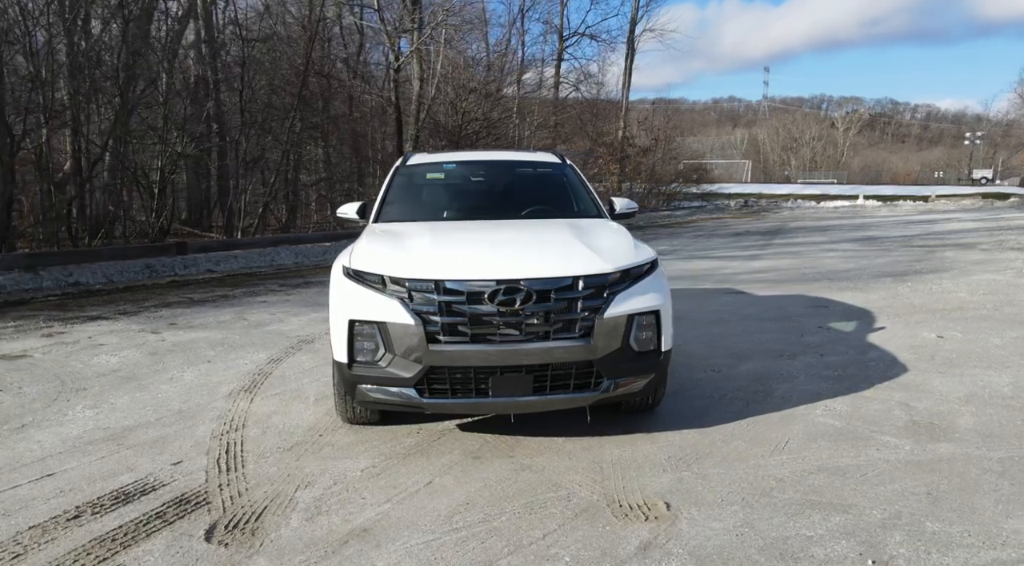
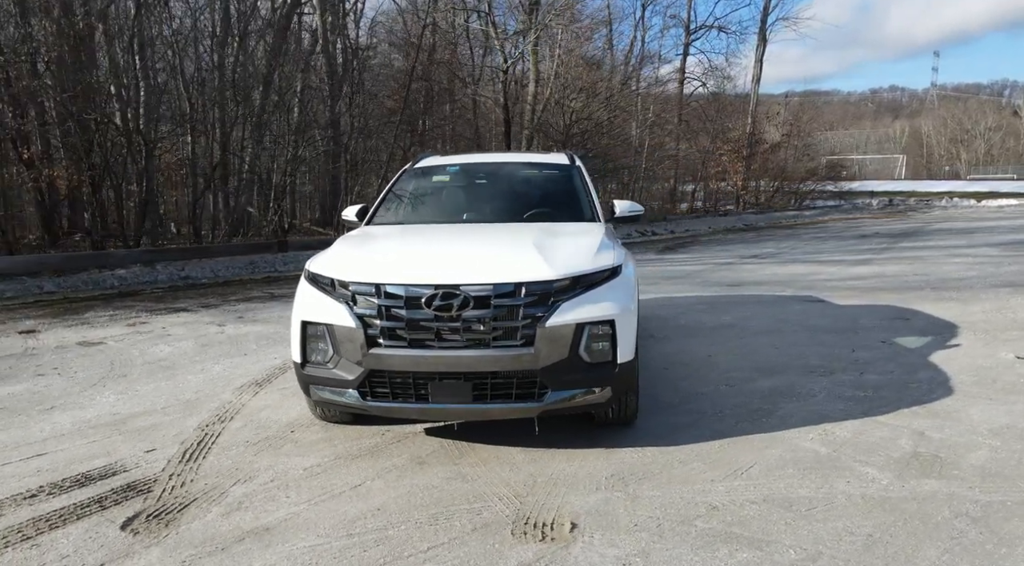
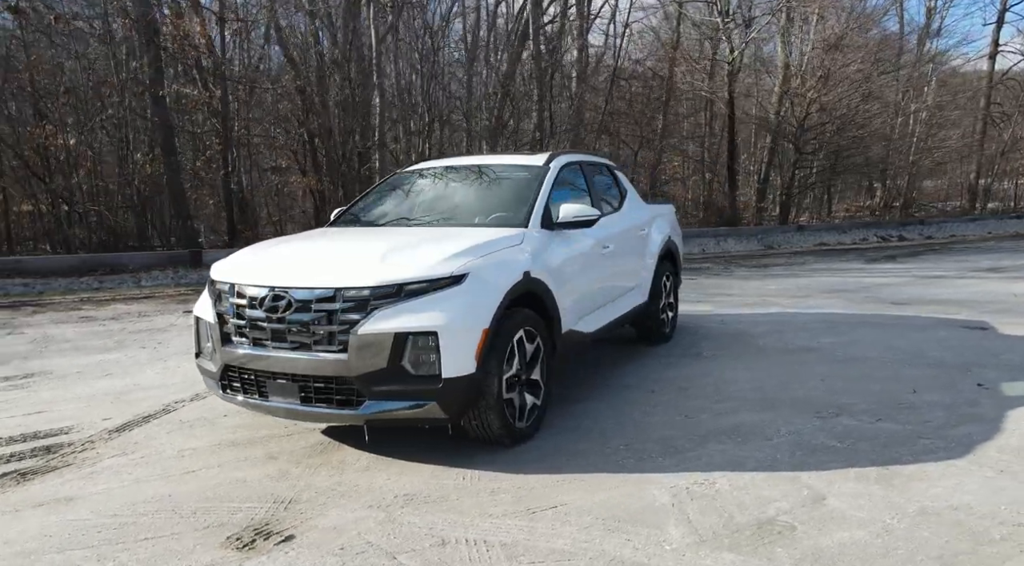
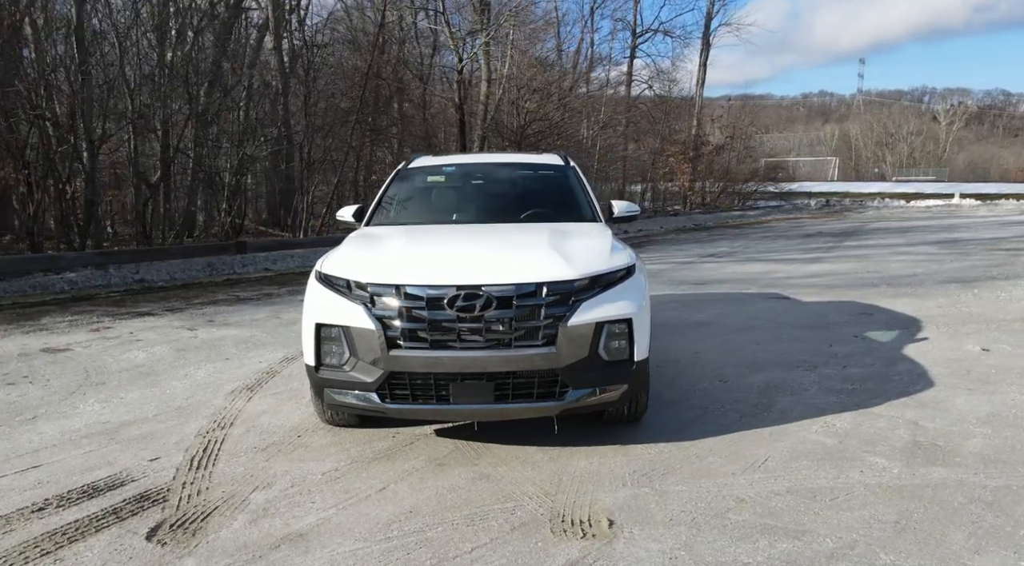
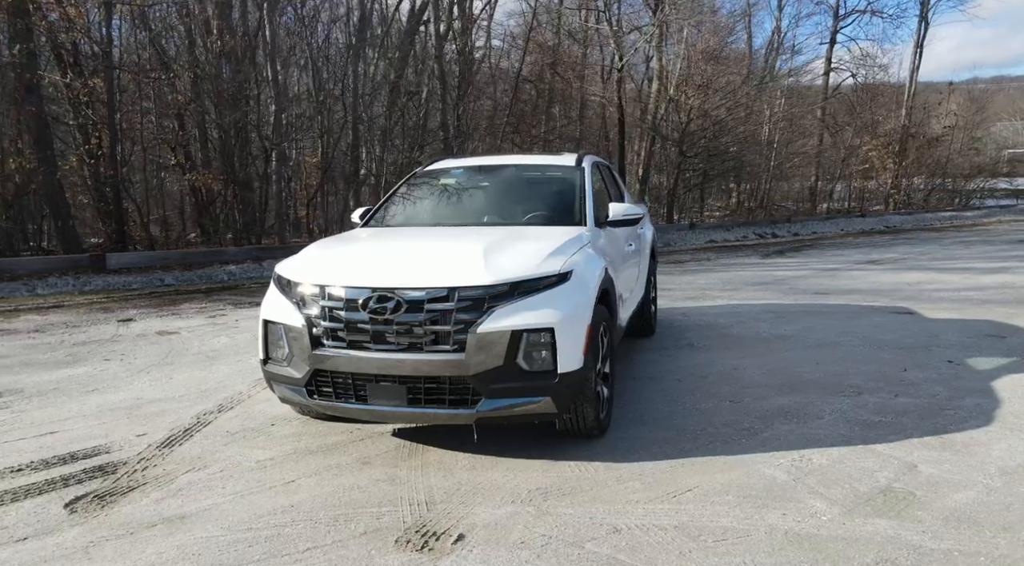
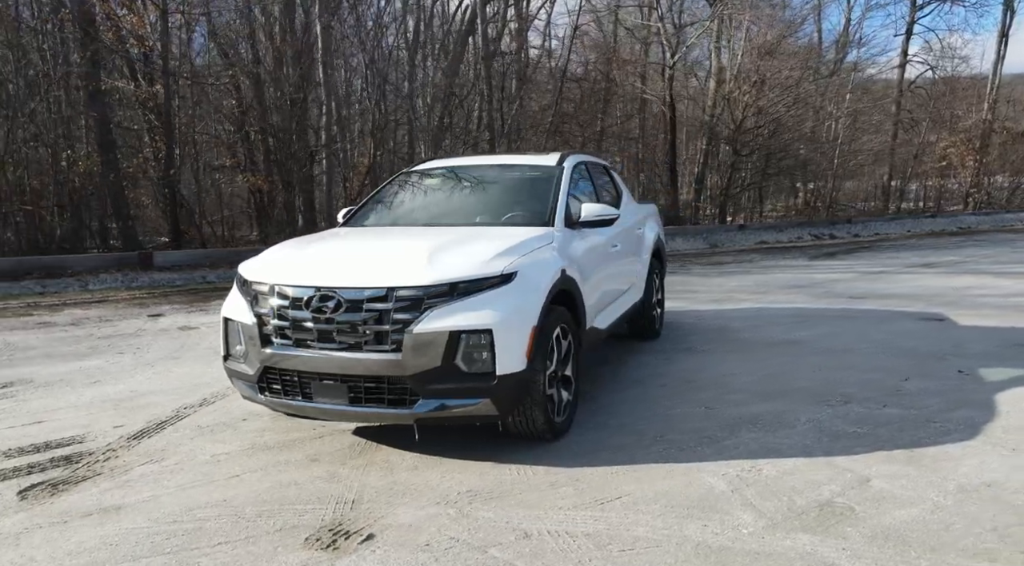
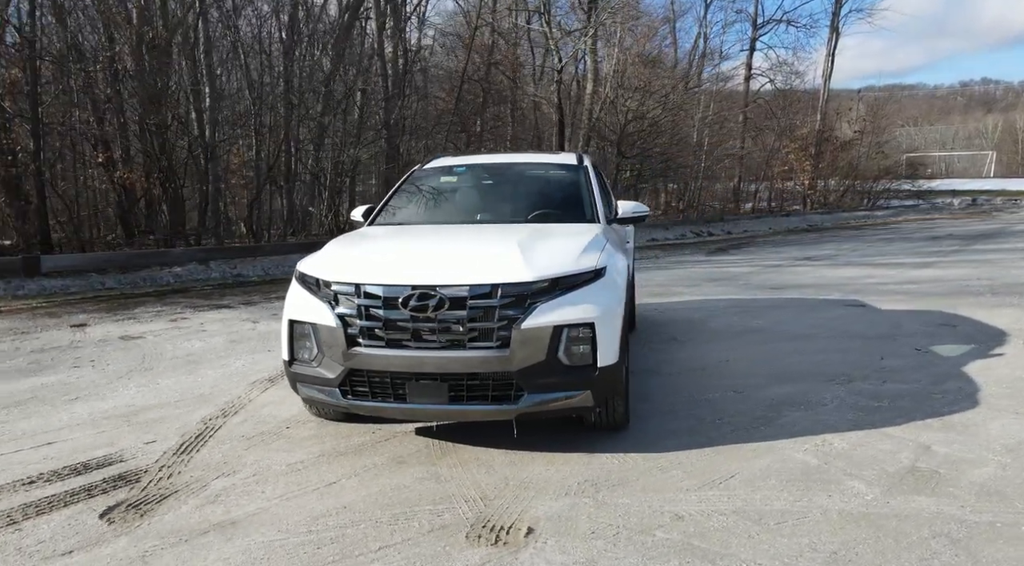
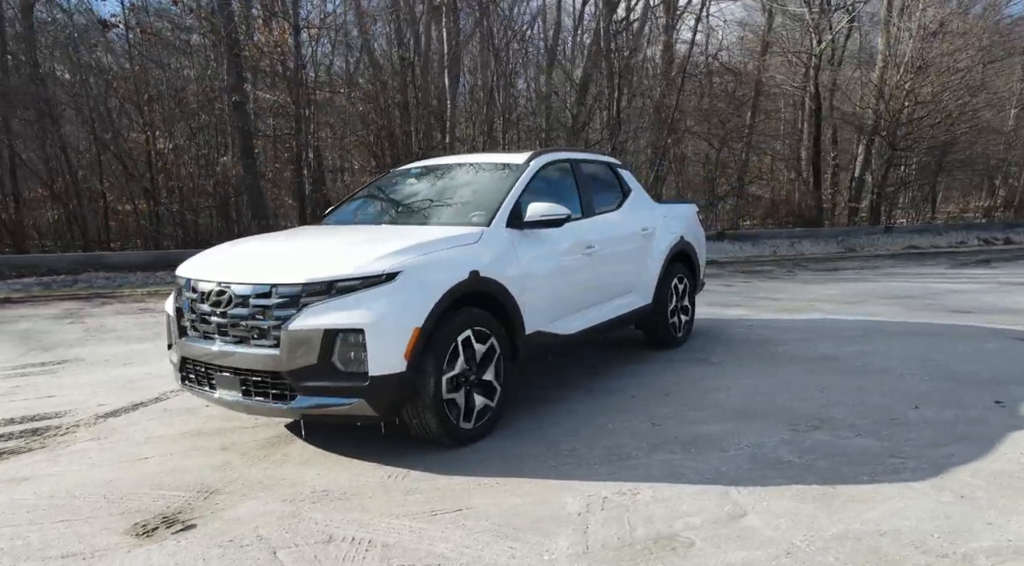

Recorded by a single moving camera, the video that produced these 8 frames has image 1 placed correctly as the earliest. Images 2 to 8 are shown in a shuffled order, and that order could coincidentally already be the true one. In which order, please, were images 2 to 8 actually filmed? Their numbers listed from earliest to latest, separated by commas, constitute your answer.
4, 2, 7, 5, 6, 3, 8
